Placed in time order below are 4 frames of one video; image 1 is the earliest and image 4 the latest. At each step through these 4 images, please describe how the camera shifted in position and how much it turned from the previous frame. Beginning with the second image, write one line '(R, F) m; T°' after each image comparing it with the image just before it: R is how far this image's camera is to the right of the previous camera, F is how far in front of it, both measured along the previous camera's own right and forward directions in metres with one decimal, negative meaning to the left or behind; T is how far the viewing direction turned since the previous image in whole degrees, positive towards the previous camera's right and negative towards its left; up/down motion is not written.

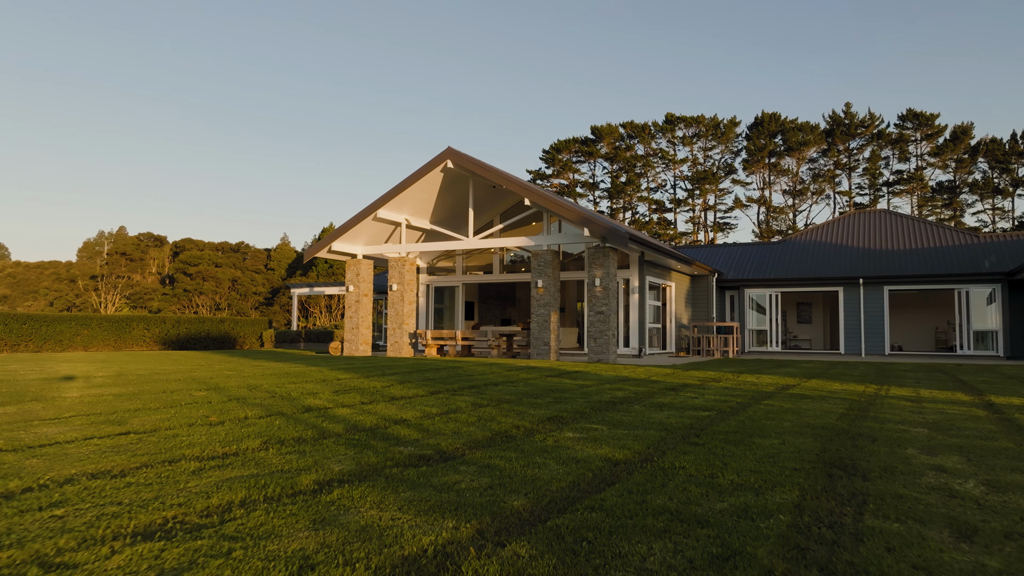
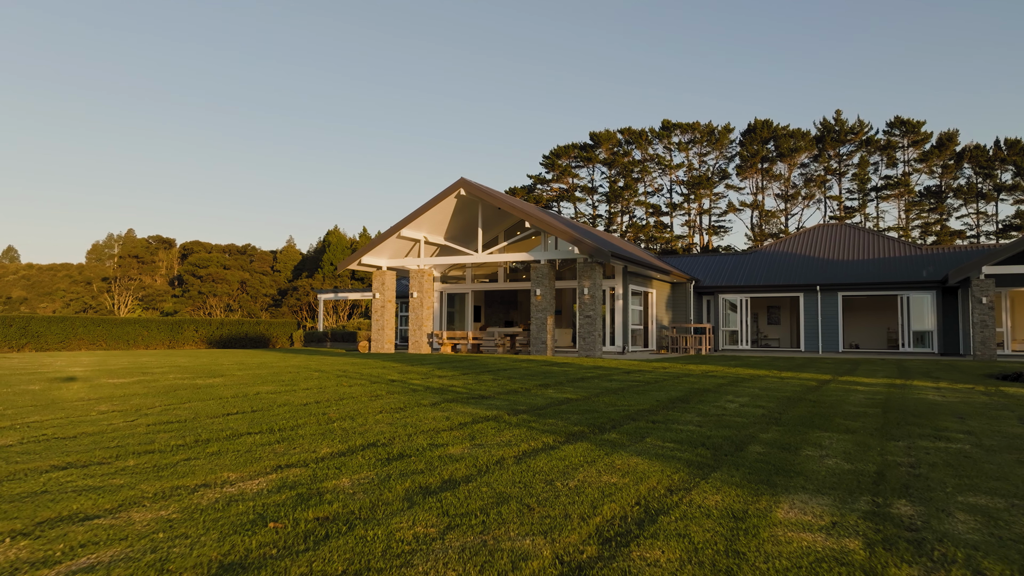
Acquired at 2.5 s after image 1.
(-0.1, -3.3) m; 0°
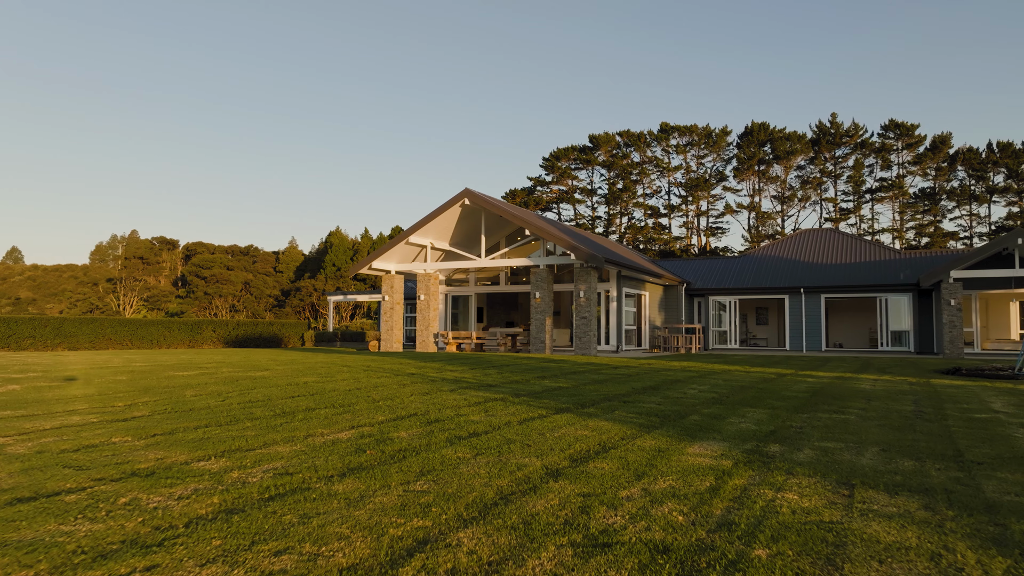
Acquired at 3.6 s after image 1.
(0.0, -1.5) m; 0°
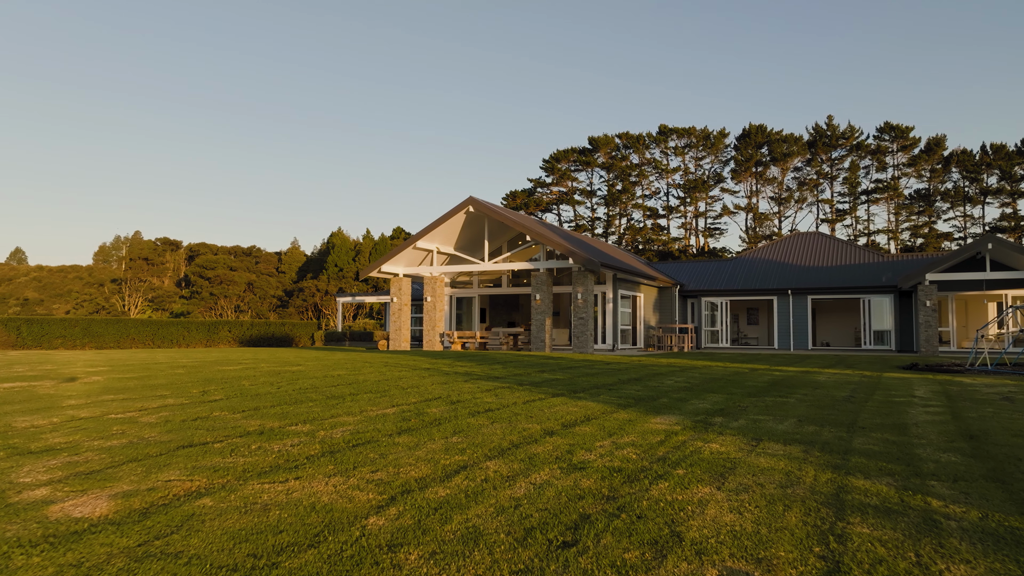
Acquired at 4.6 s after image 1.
(-0.1, -1.3) m; 0°
